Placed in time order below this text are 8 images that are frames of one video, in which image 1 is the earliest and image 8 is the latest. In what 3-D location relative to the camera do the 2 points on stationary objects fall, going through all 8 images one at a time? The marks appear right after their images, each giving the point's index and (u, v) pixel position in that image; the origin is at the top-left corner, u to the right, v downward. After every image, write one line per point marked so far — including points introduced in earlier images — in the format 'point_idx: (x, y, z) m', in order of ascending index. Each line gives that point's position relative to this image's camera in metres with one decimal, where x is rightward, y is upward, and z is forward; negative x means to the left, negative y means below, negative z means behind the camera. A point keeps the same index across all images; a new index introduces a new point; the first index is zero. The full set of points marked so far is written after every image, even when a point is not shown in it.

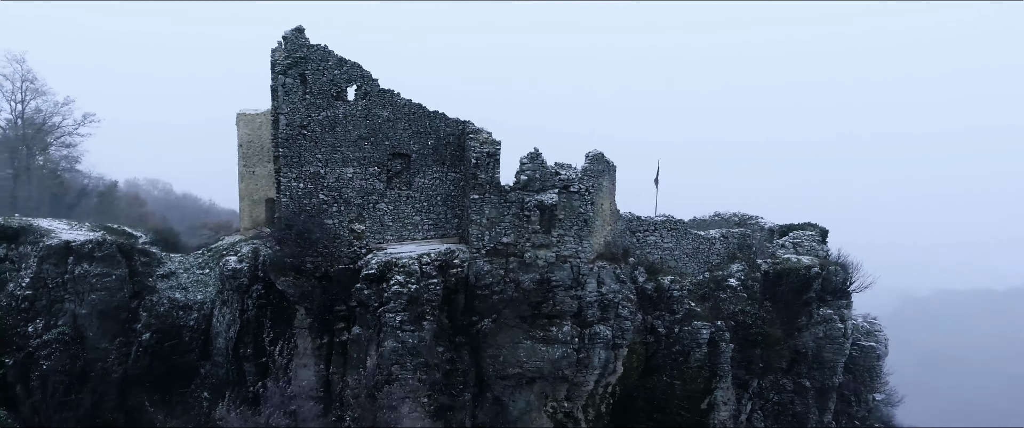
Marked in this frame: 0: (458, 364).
0: (-1.1, -3.1, +12.5) m
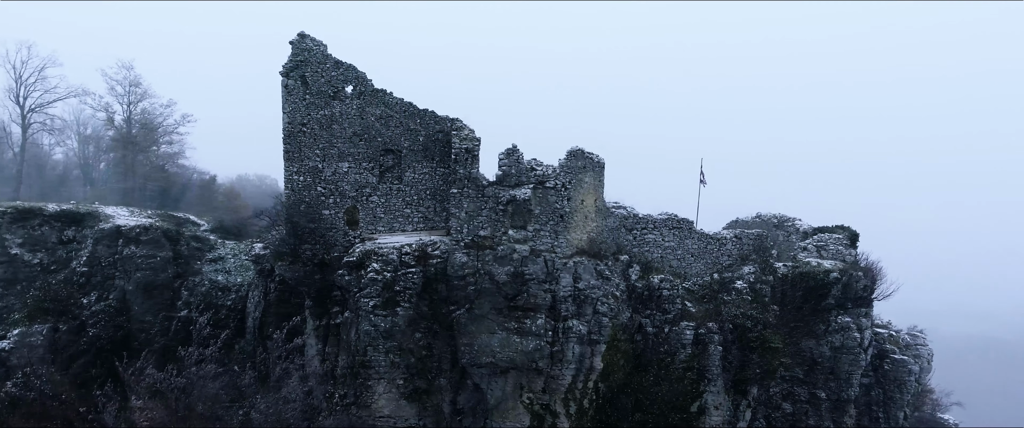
0: (-1.7, -2.9, +13.1) m
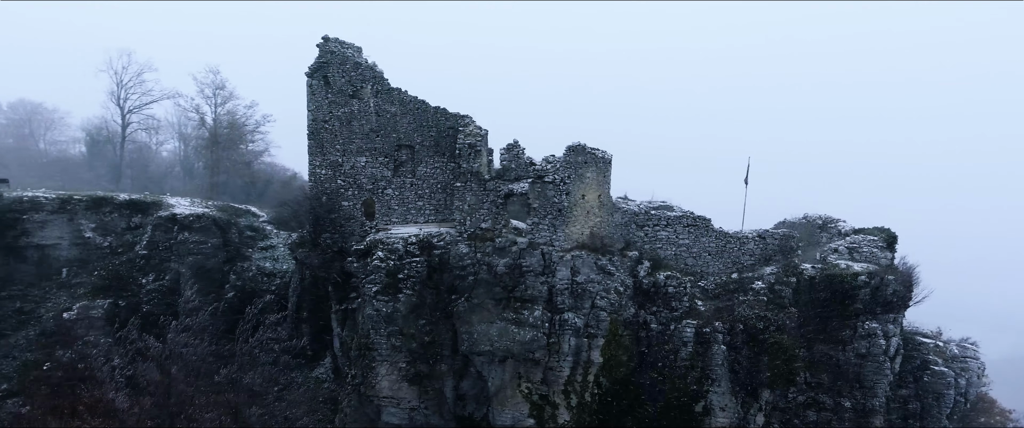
0: (-1.7, -2.7, +13.6) m
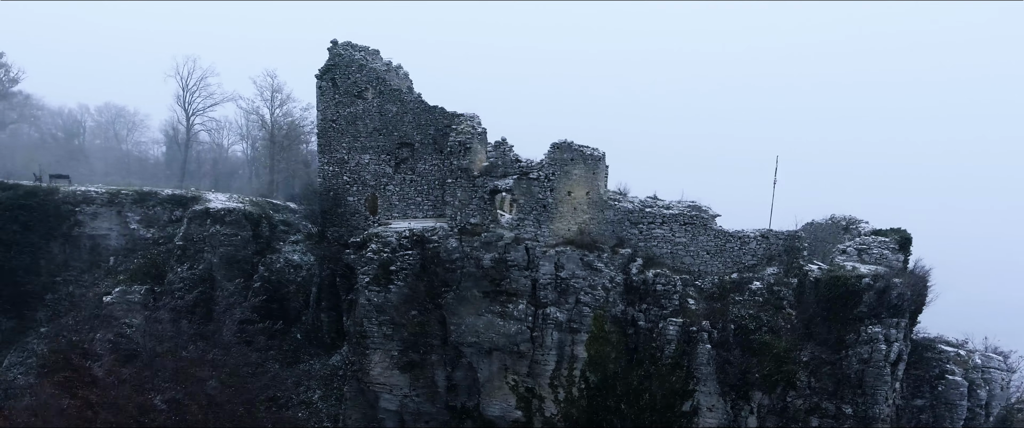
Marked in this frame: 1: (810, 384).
0: (-2.0, -2.6, +14.2) m
1: (+7.0, -4.0, +14.3) m
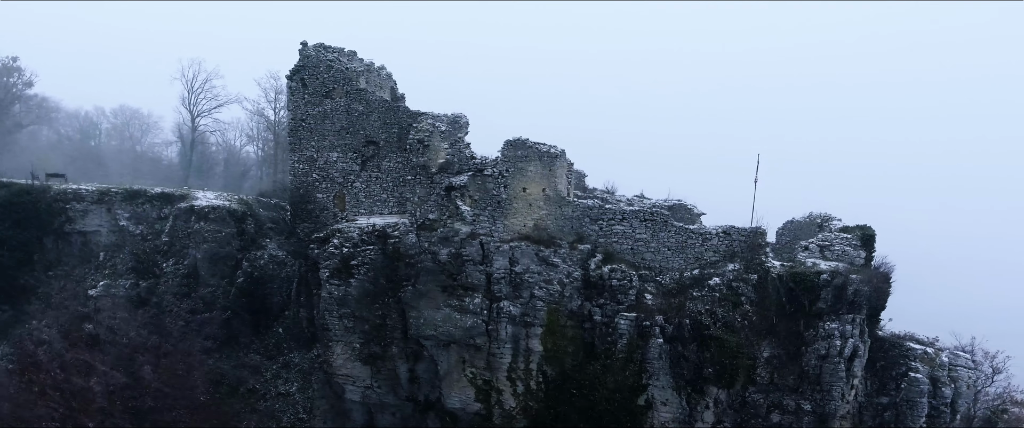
0: (-3.0, -2.5, +14.6) m
1: (+6.0, -3.9, +14.3) m
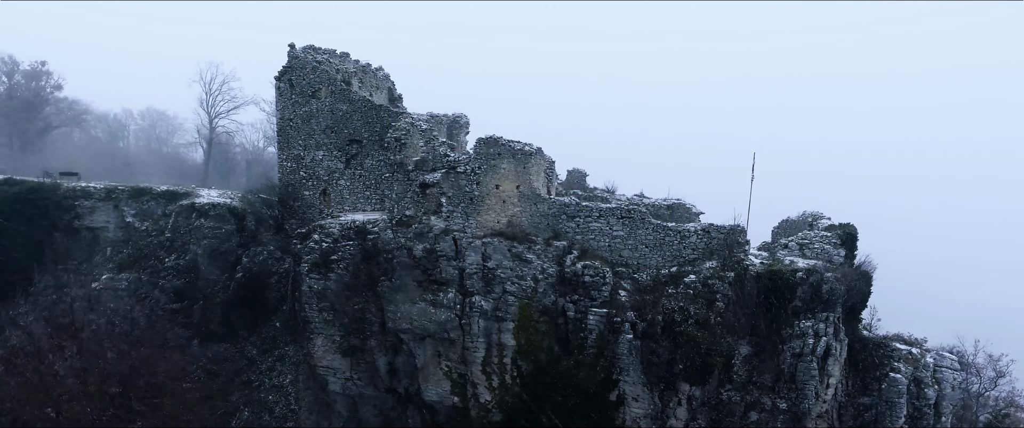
0: (-3.6, -2.4, +14.9) m
1: (+5.4, -3.8, +14.3) m
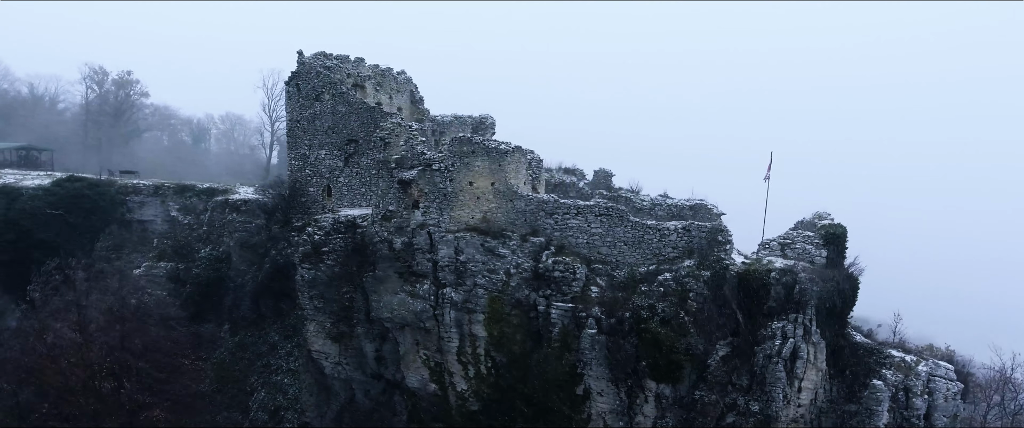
0: (-4.2, -2.3, +15.9) m
1: (+4.7, -3.8, +14.1) m
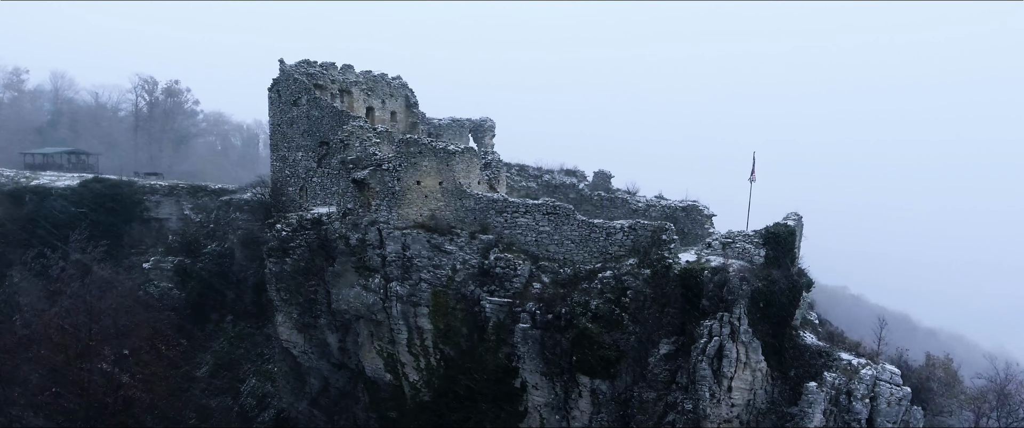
0: (-5.4, -2.2, +16.9) m
1: (+3.2, -3.7, +14.3) m
